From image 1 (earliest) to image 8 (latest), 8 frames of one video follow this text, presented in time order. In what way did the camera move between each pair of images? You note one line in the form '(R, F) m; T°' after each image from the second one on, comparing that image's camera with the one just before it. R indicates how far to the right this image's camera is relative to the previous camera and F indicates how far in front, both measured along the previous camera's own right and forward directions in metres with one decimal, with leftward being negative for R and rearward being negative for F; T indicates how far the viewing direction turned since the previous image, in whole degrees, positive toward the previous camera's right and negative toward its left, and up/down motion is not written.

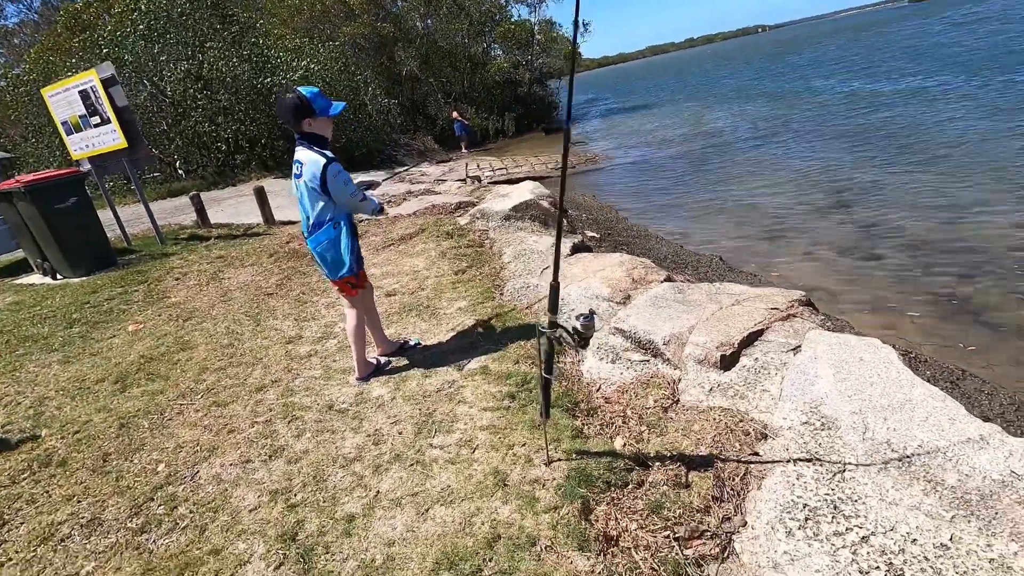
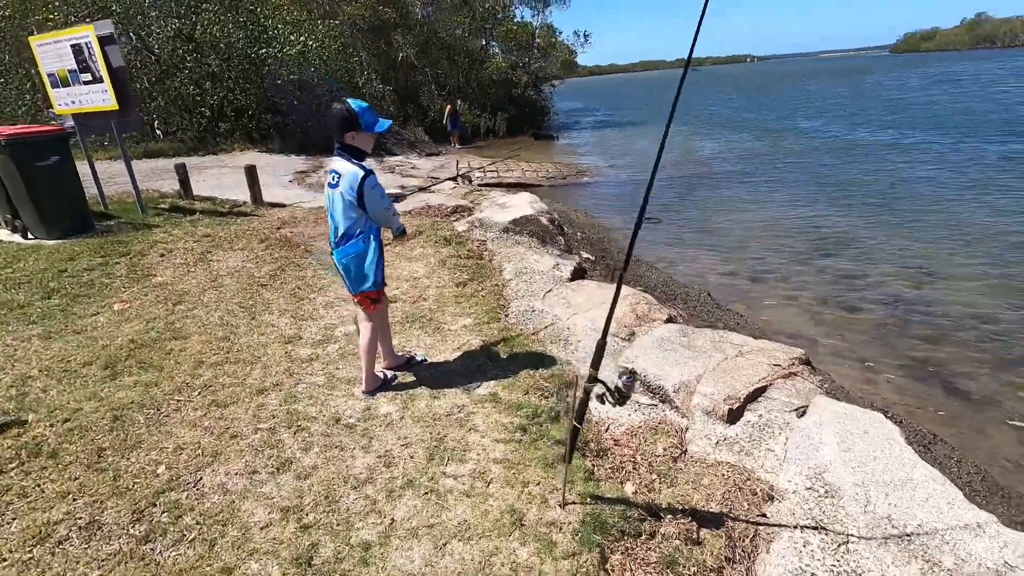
(-0.4, 0.0) m; +3°
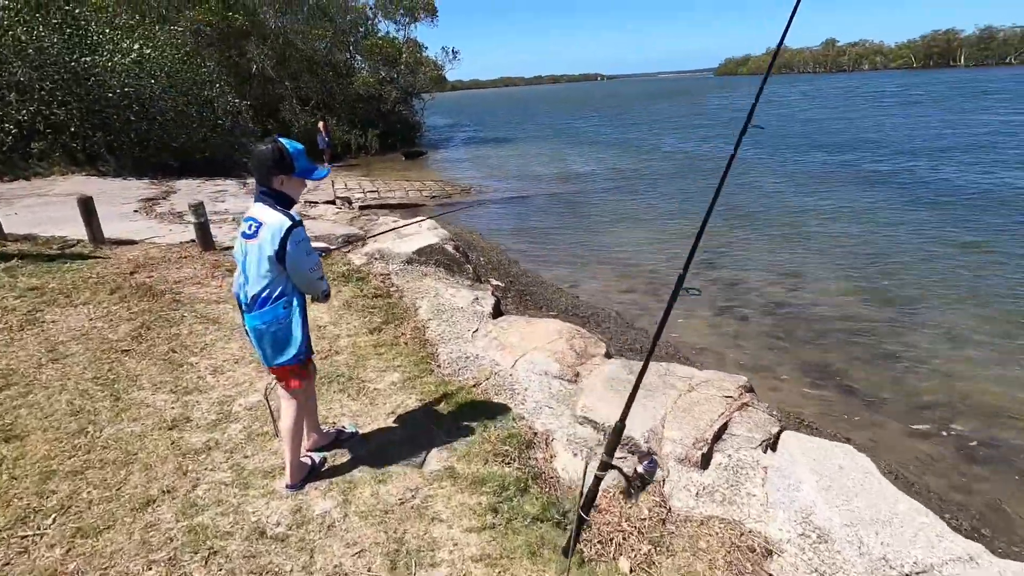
(-0.4, +0.4) m; +13°
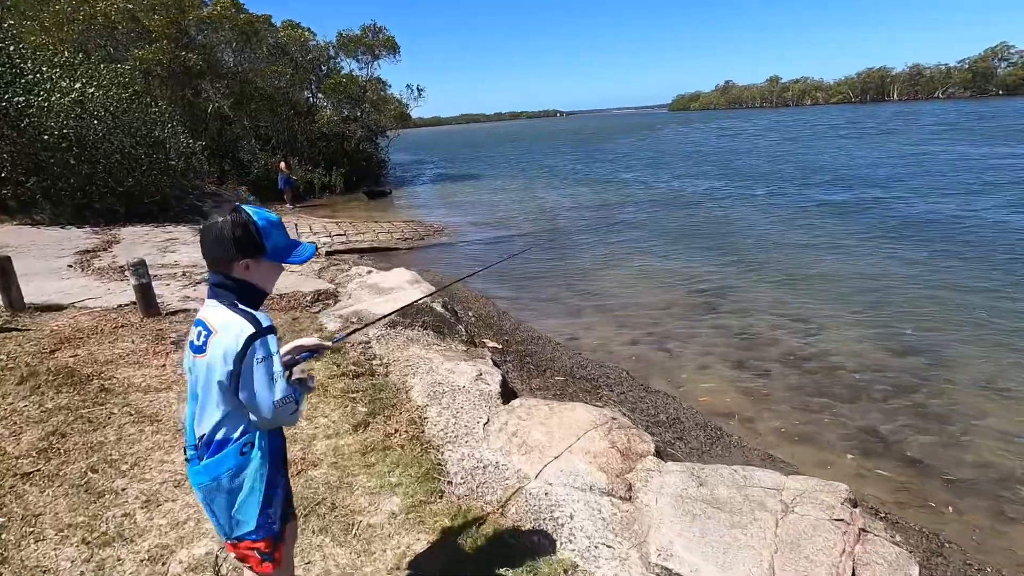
(-0.4, +0.9) m; +4°
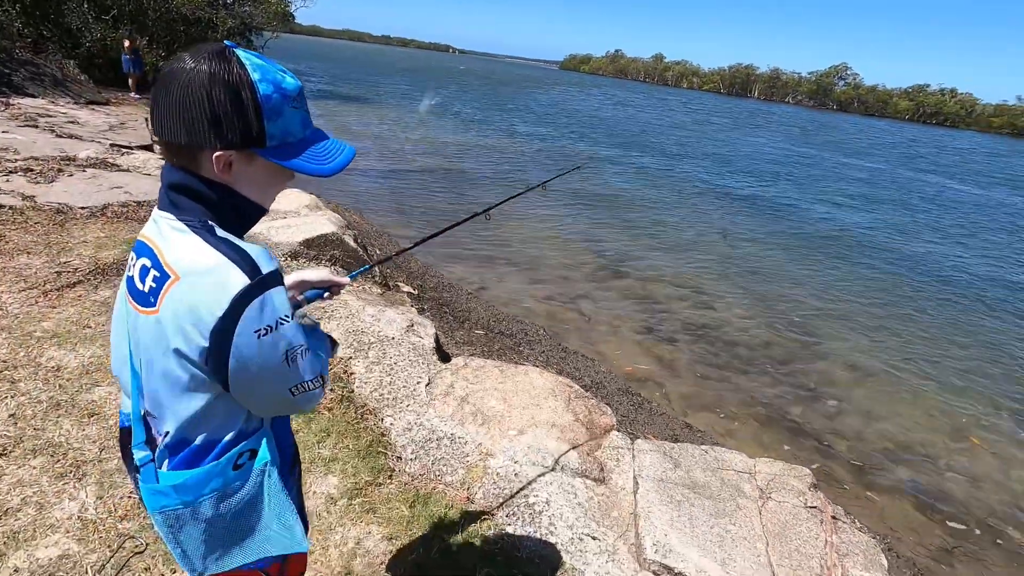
(-0.6, +0.6) m; +14°
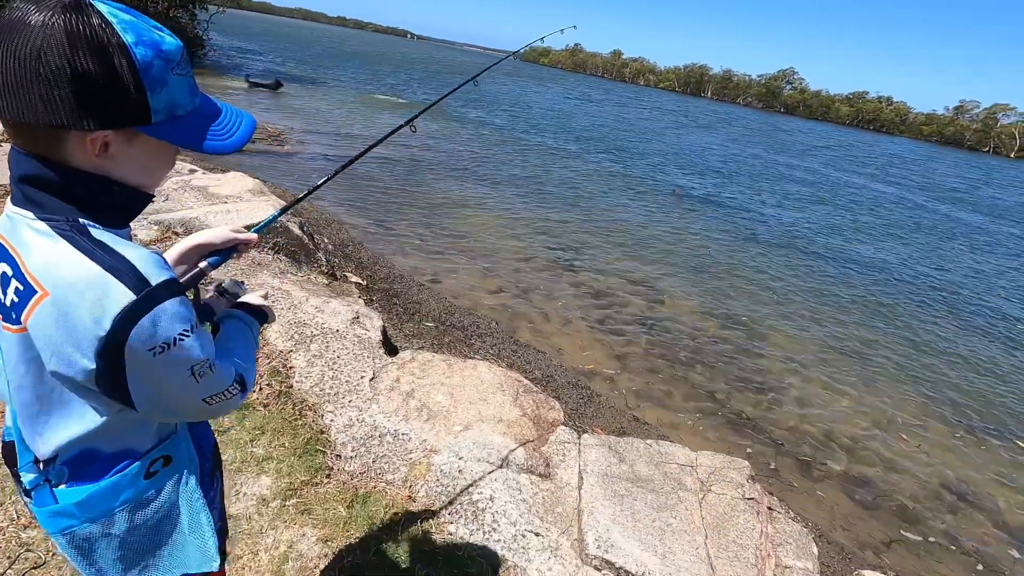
(0.0, +0.1) m; +5°
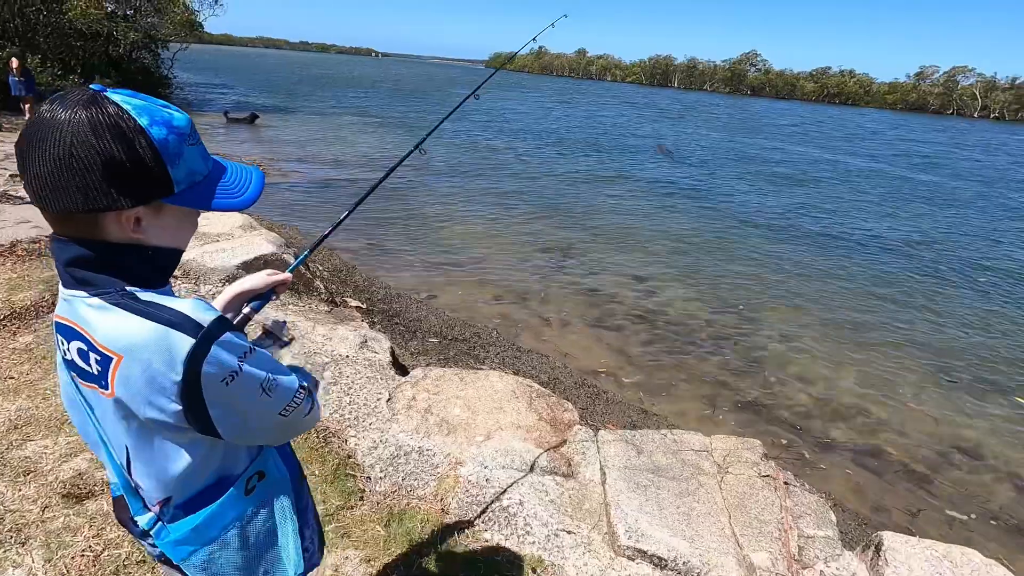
(-0.1, -0.1) m; +1°
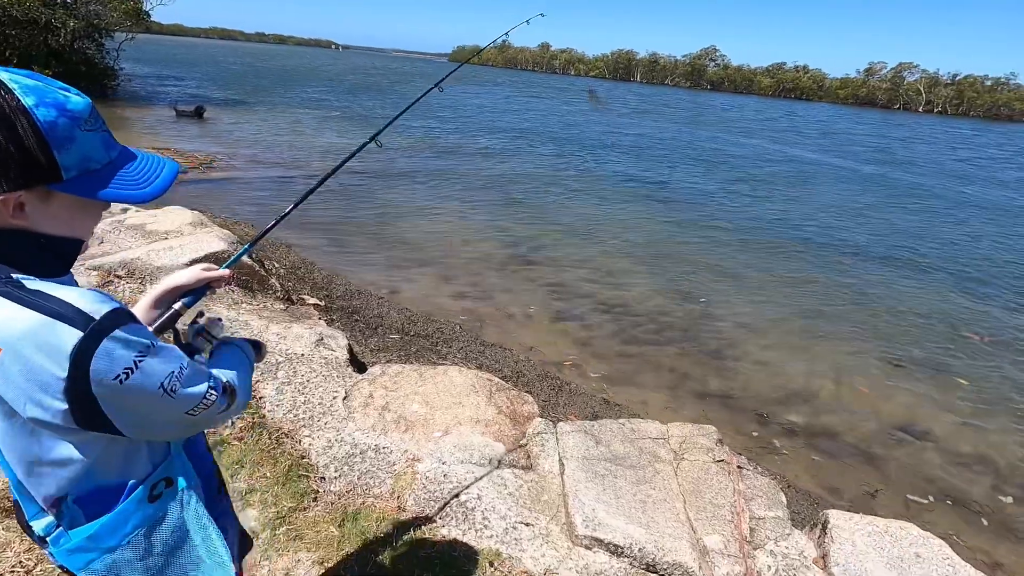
(+0.1, 0.0) m; +3°
